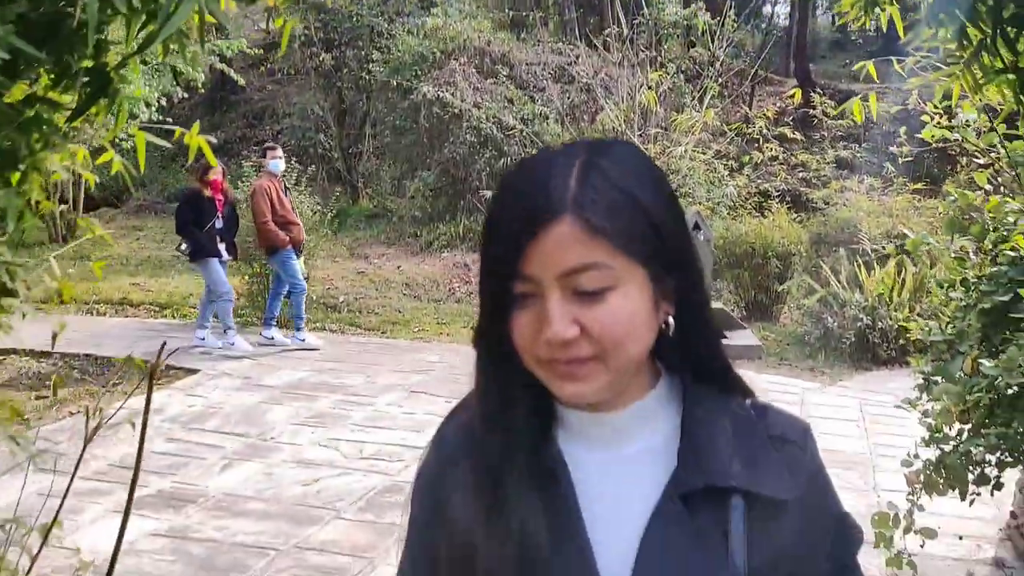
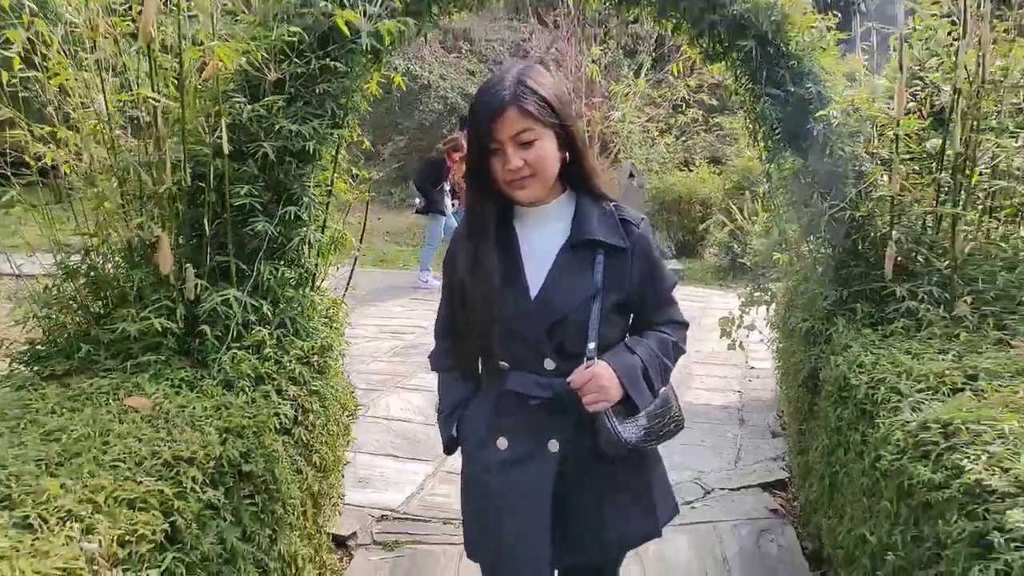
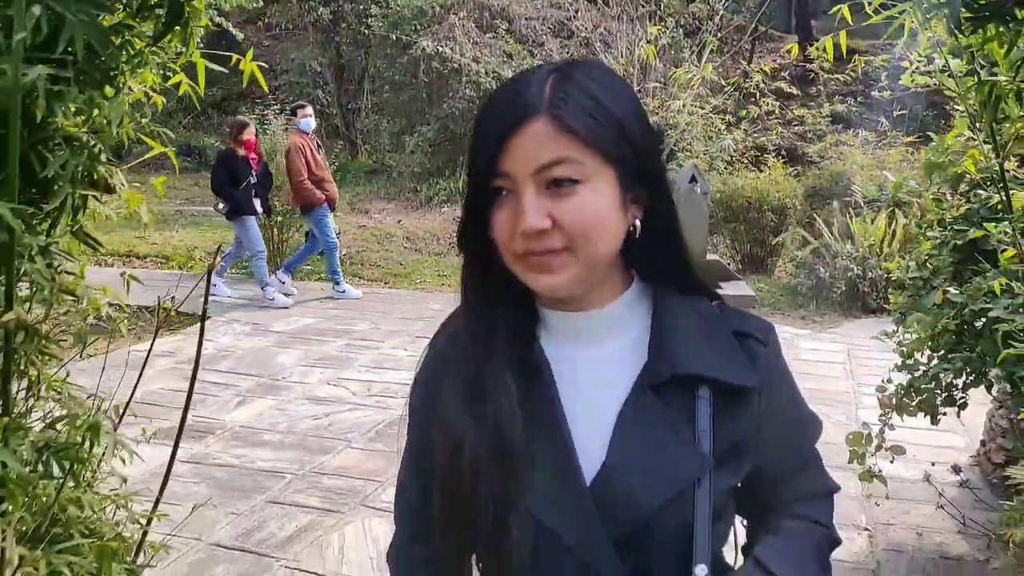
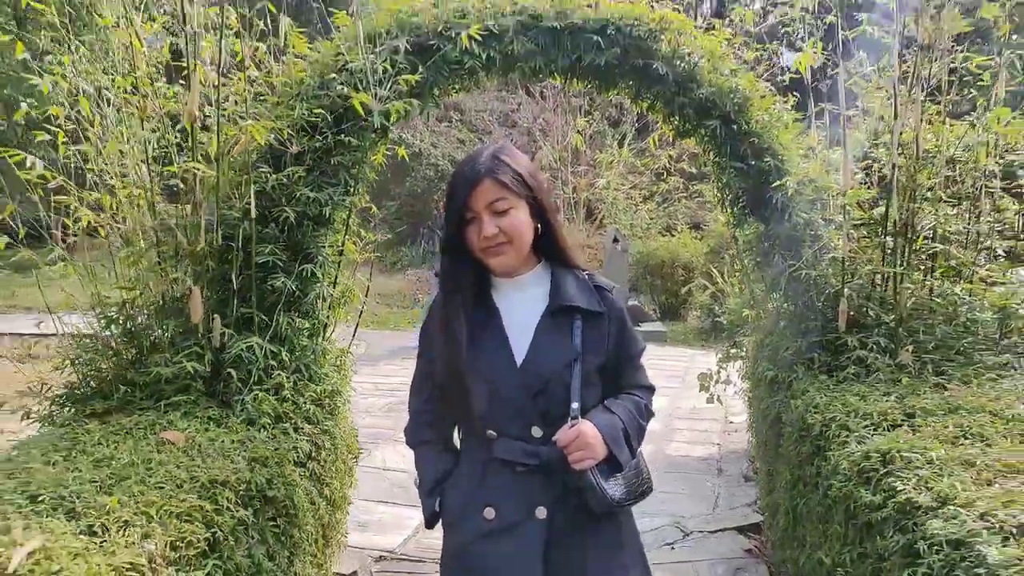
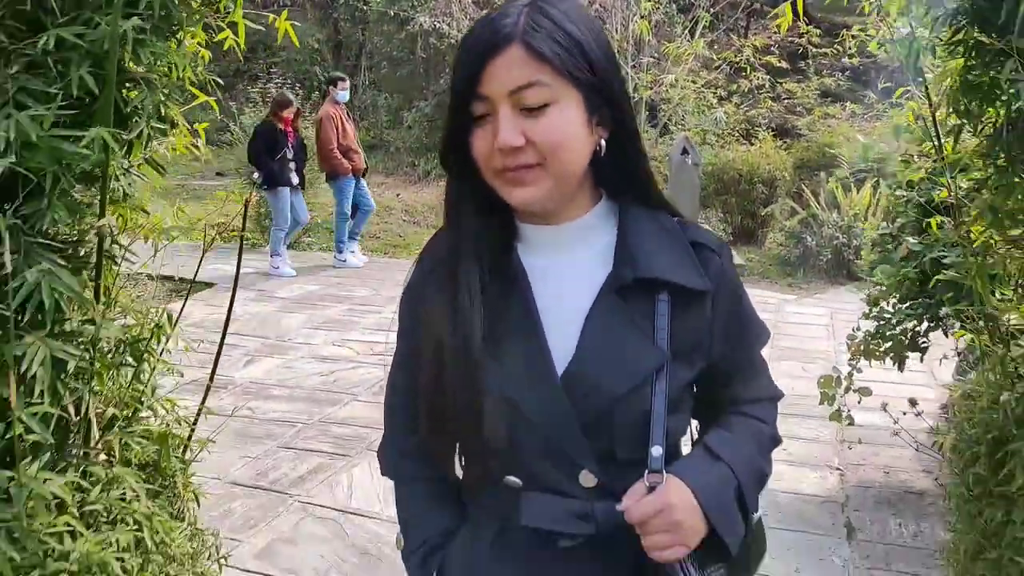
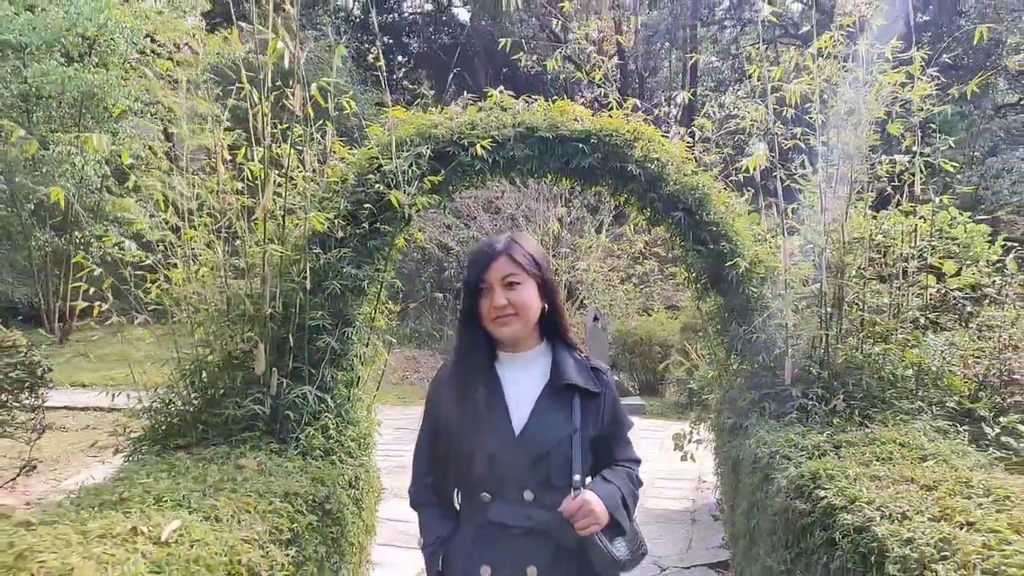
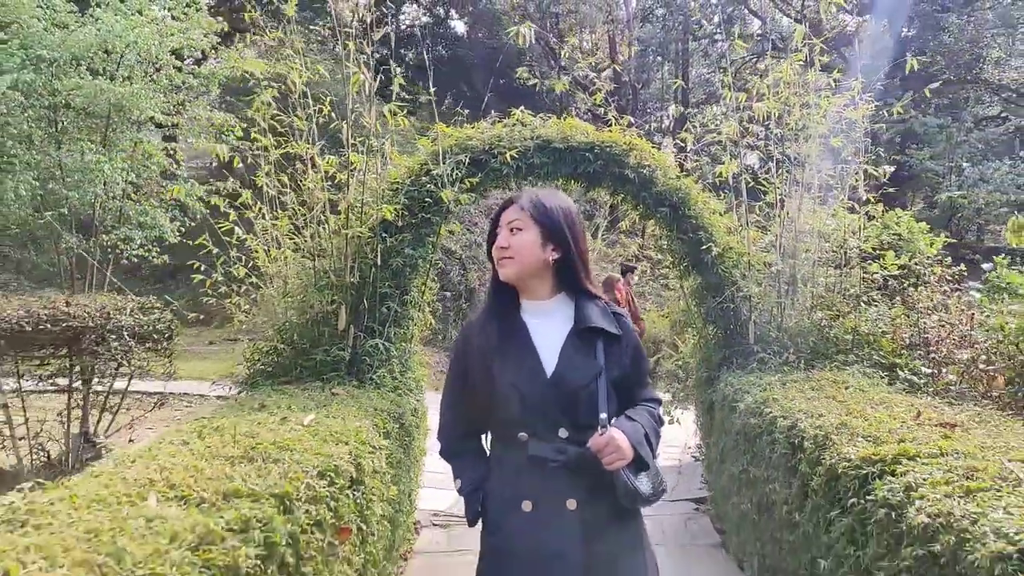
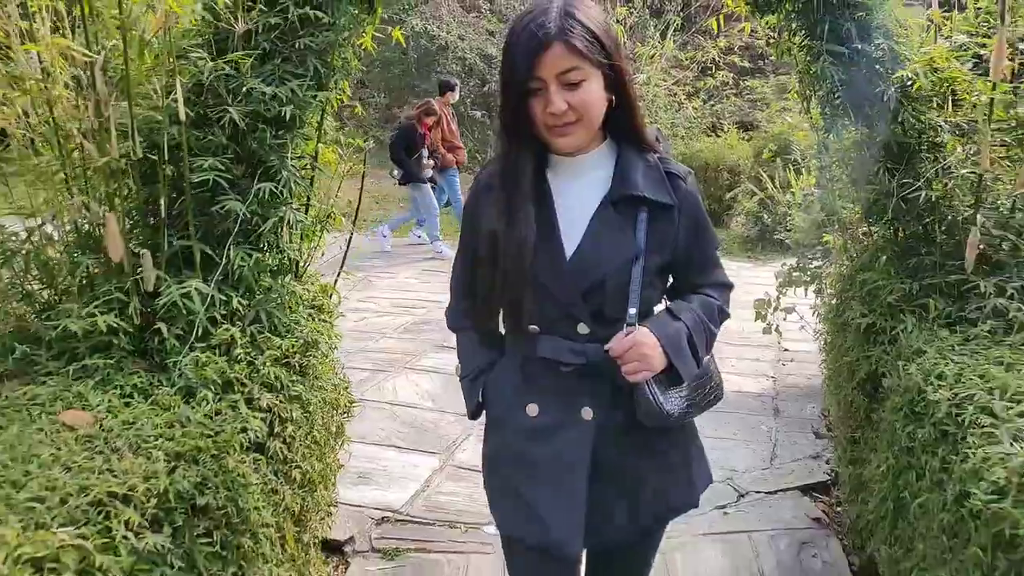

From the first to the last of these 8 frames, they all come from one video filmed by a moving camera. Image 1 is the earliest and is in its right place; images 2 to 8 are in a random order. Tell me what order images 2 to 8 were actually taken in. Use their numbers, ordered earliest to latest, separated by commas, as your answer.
3, 5, 8, 2, 4, 6, 7
